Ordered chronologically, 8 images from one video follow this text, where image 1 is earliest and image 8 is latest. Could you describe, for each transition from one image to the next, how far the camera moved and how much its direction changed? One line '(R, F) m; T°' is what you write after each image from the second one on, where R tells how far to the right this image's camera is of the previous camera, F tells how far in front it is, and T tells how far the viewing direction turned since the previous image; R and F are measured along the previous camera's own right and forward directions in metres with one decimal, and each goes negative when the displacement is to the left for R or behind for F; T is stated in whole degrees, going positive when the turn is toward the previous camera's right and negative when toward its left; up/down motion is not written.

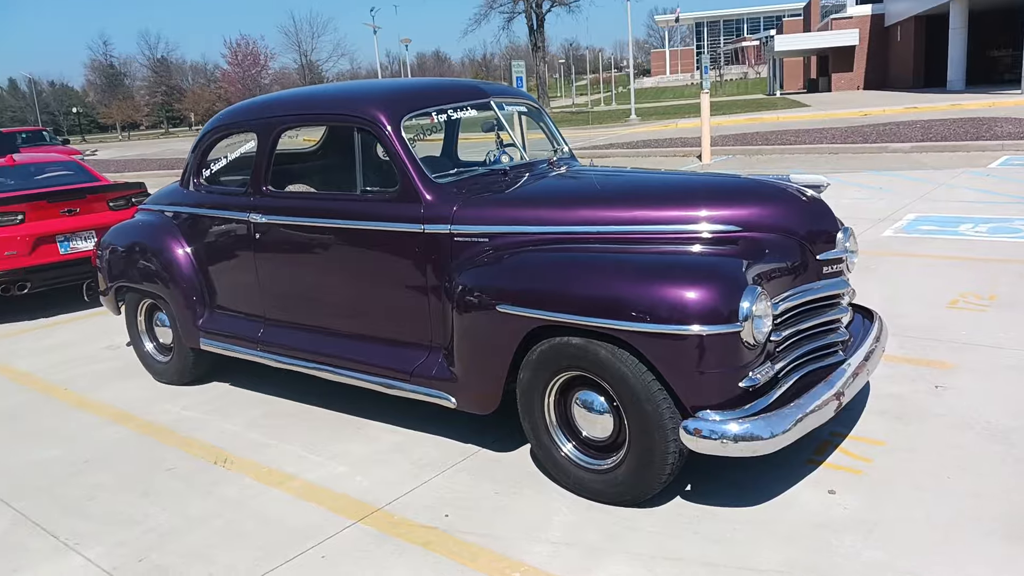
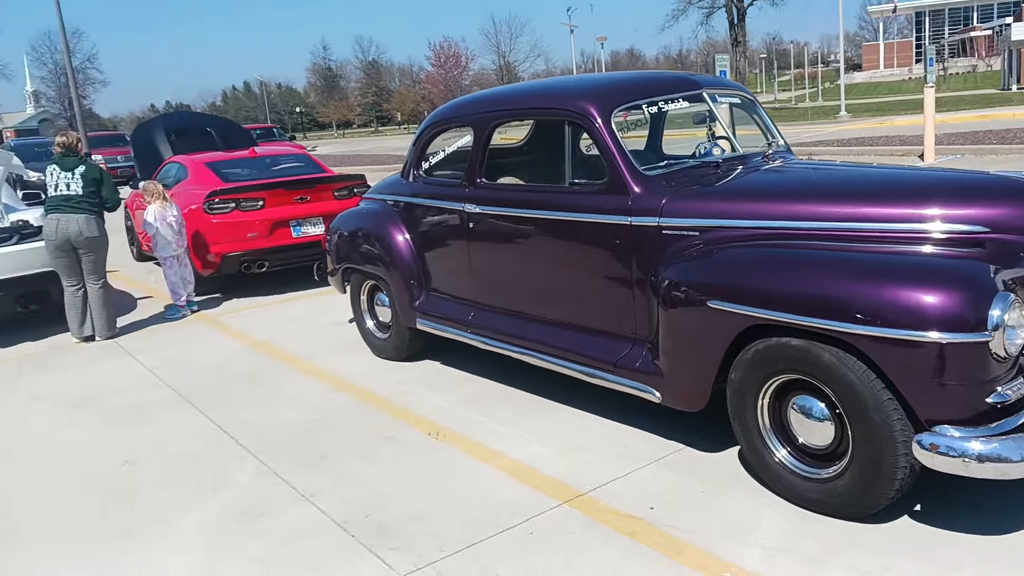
(-0.1, 0.0) m; -13°
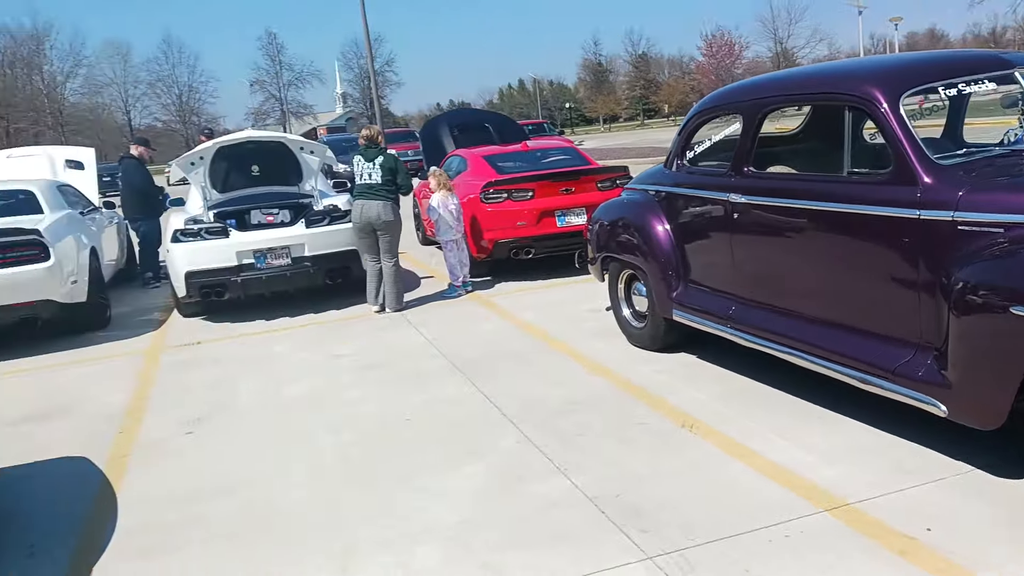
(0.0, -0.1) m; -18°
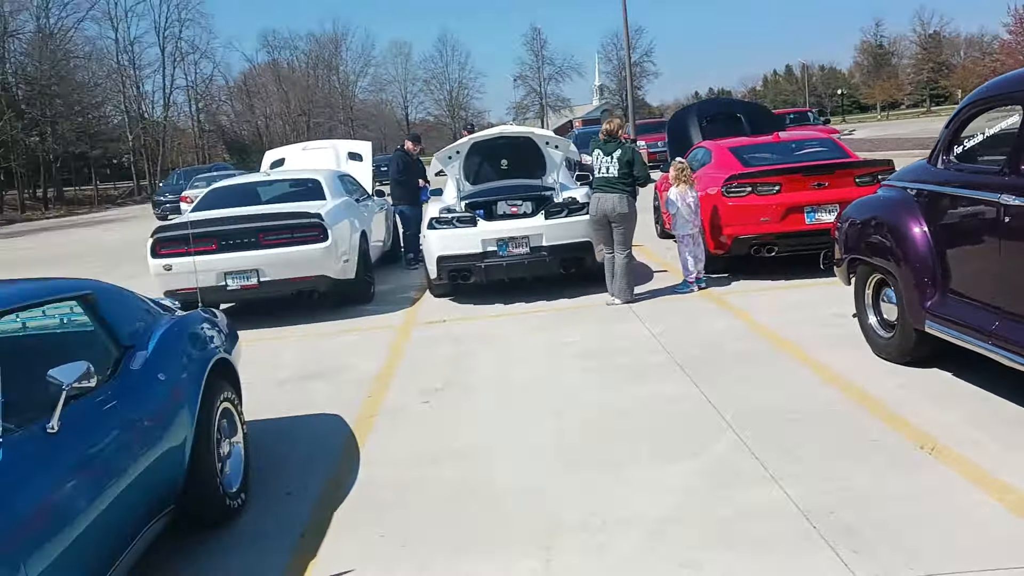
(+0.1, 0.0) m; -18°
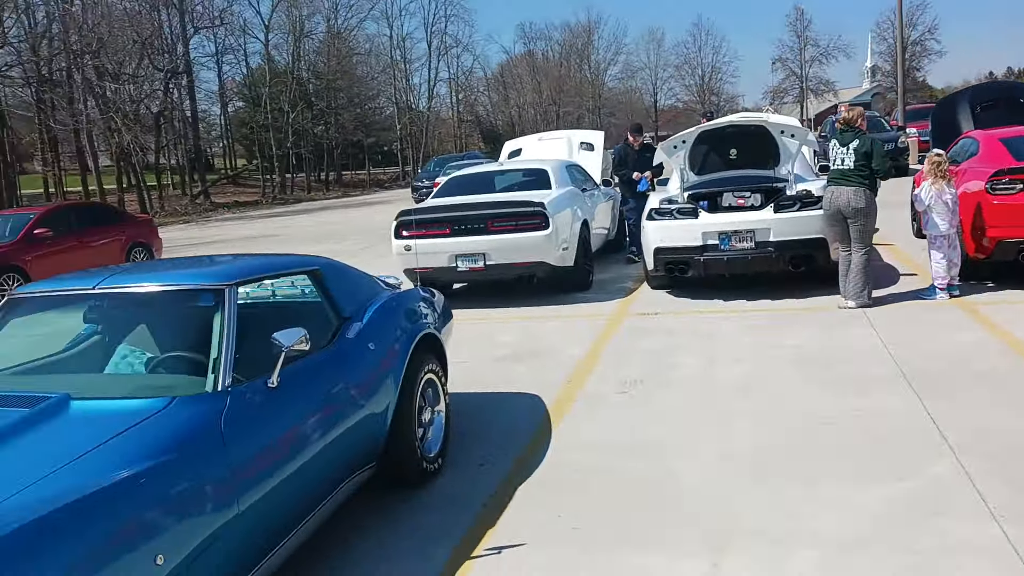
(+0.2, 0.0) m; -17°
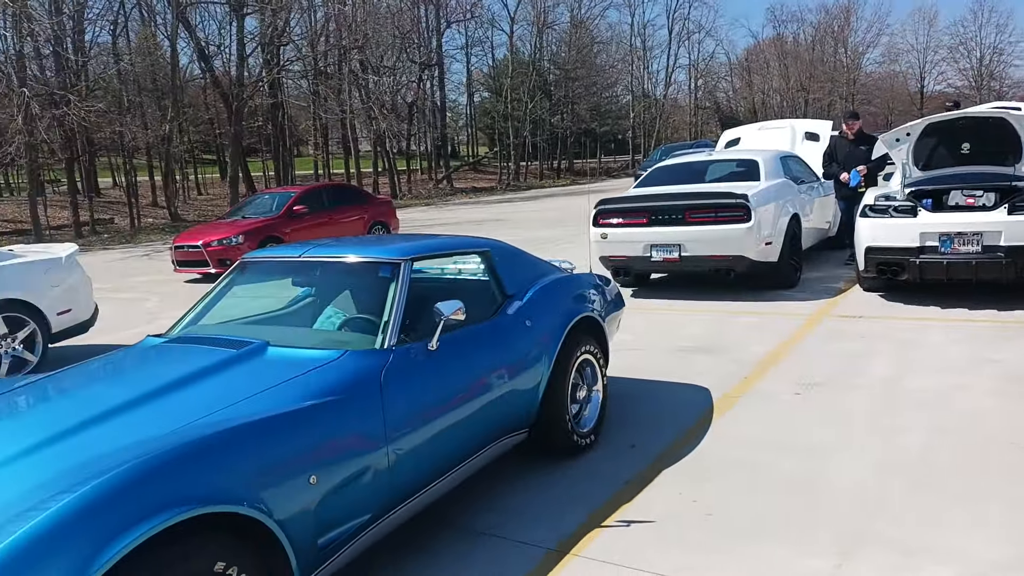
(+0.4, -0.2) m; -16°
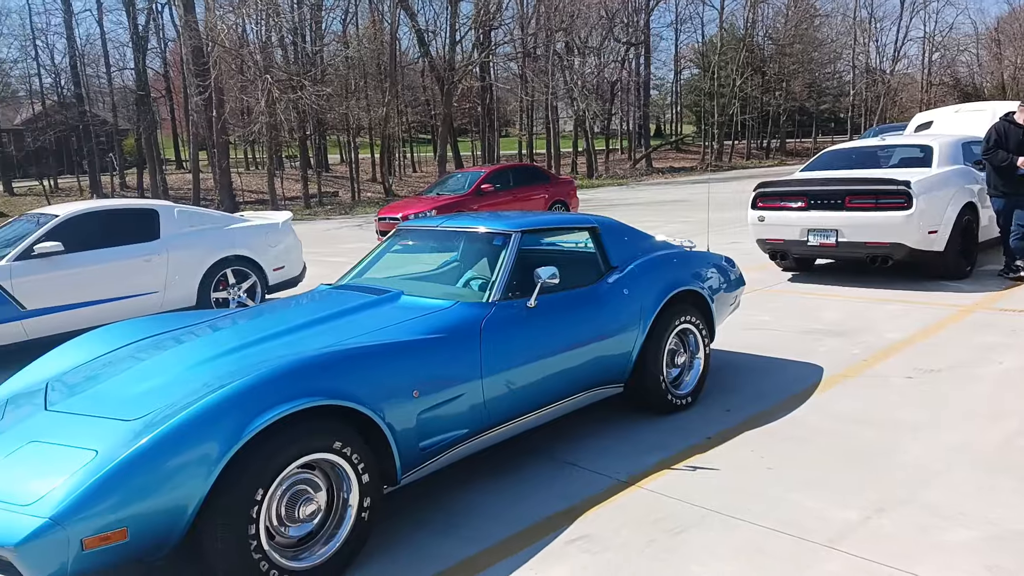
(+0.6, -0.6) m; -14°
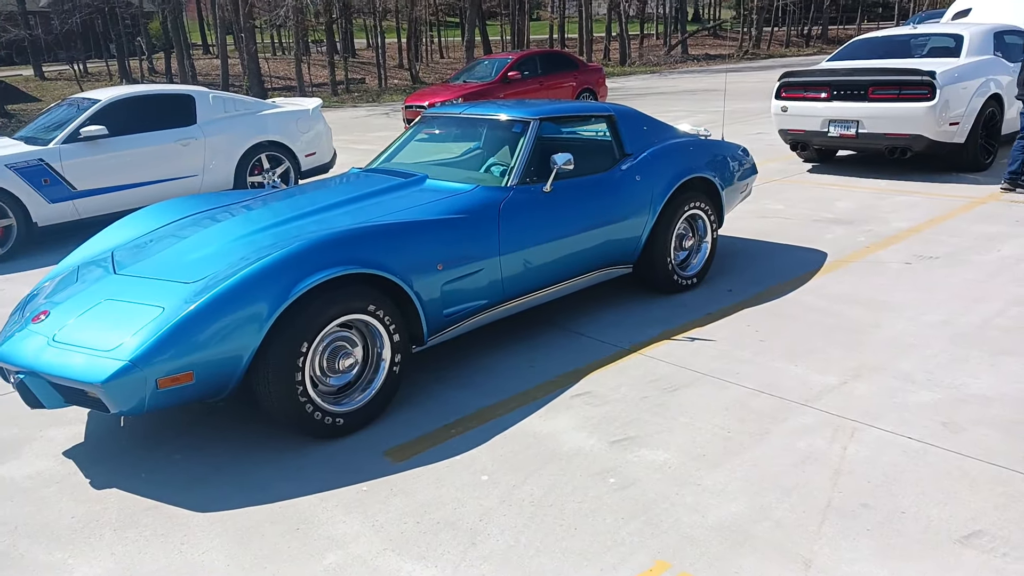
(+0.1, -0.3) m; -2°
